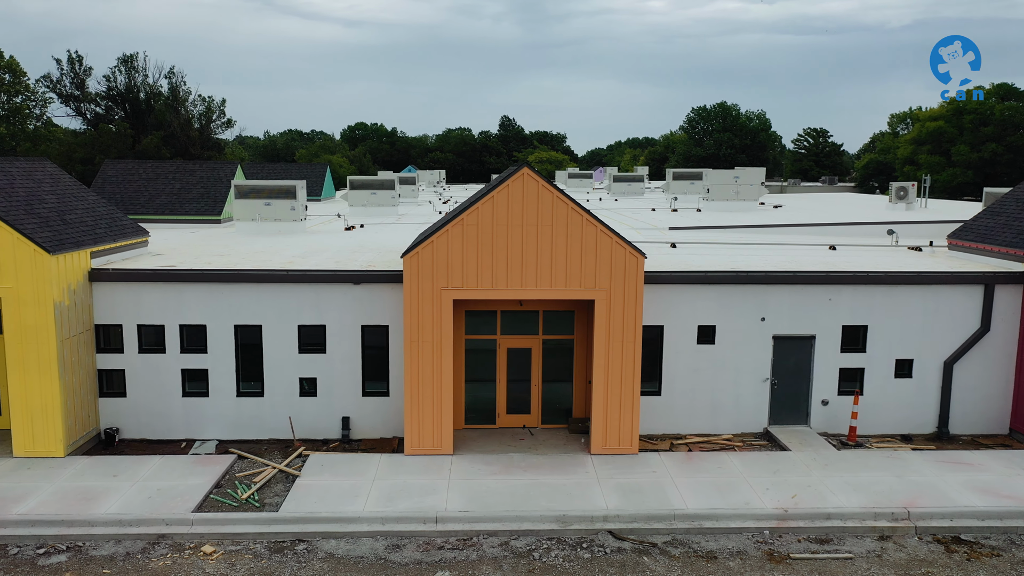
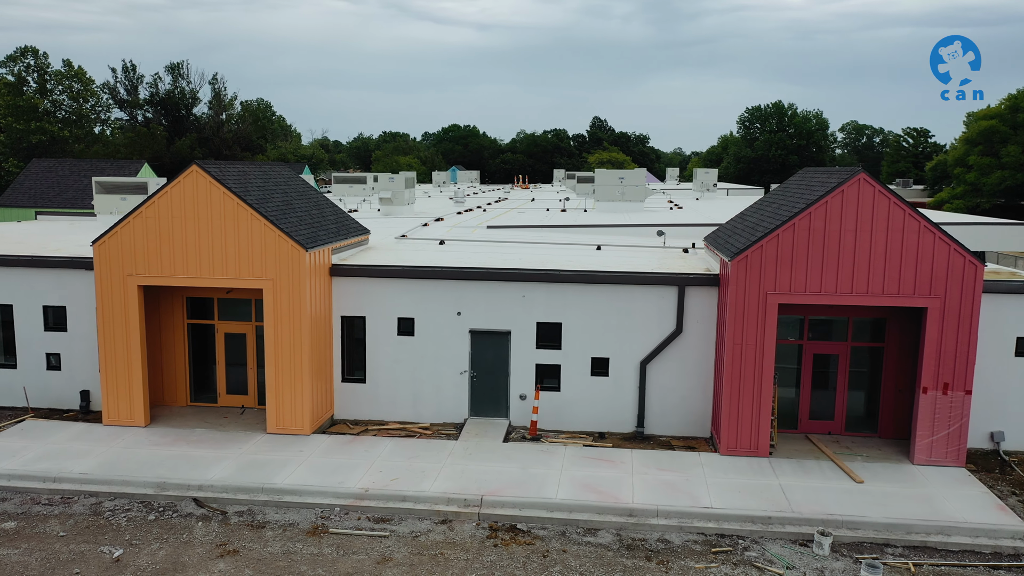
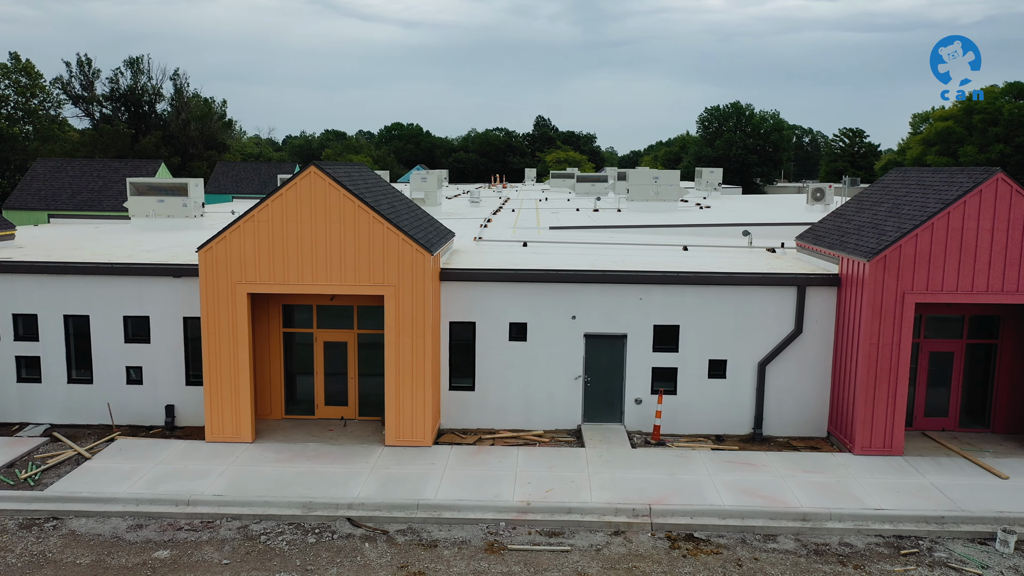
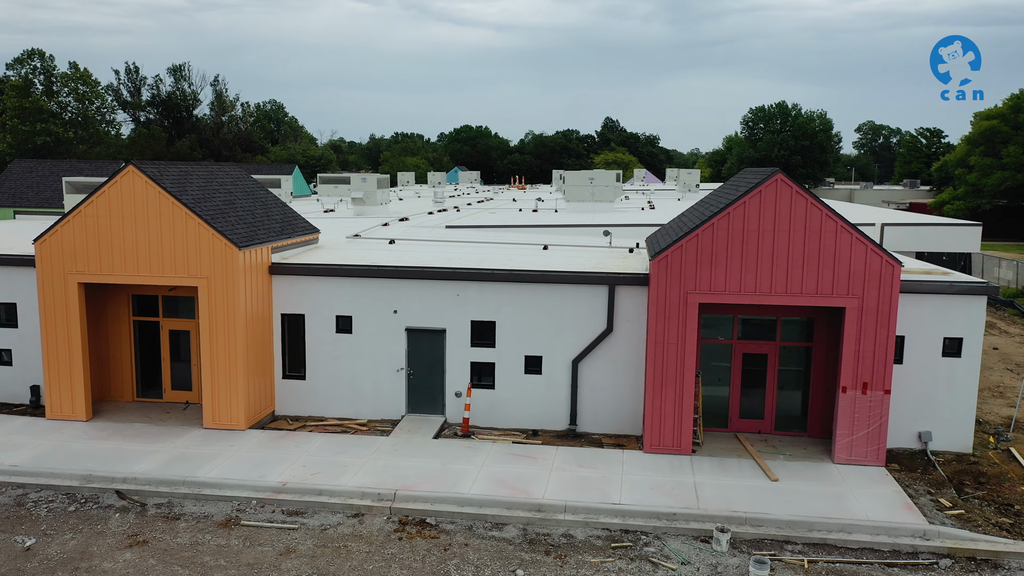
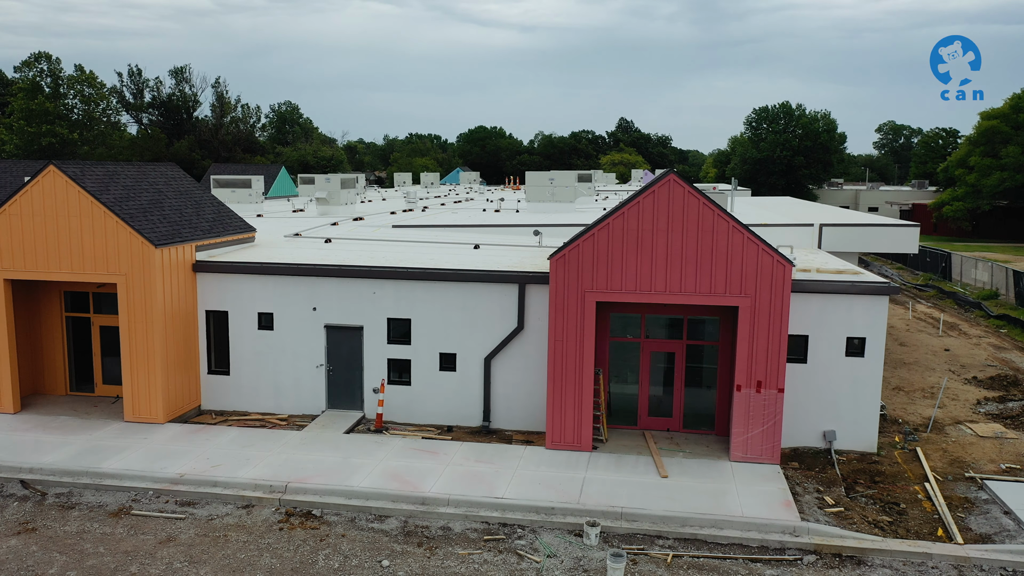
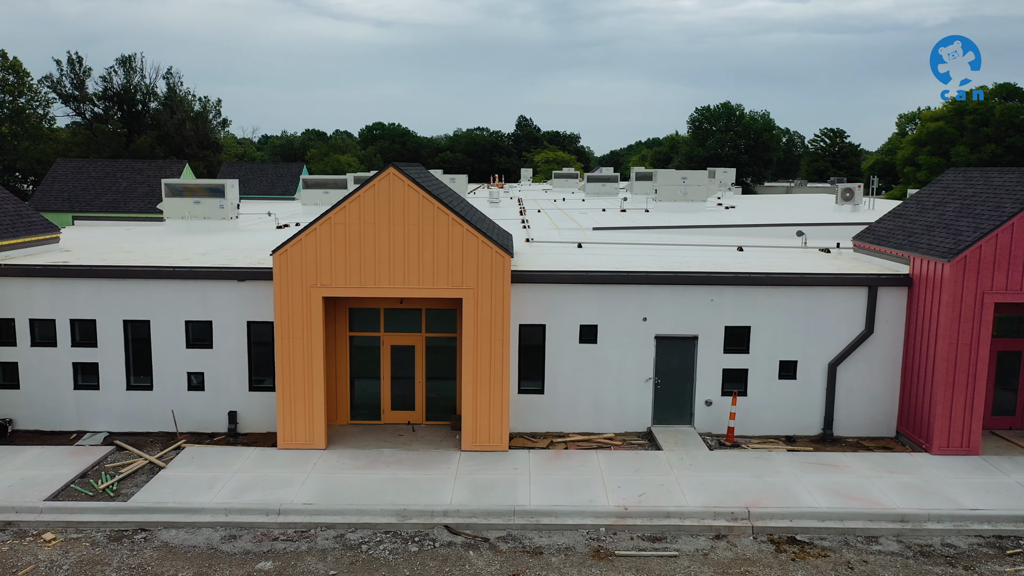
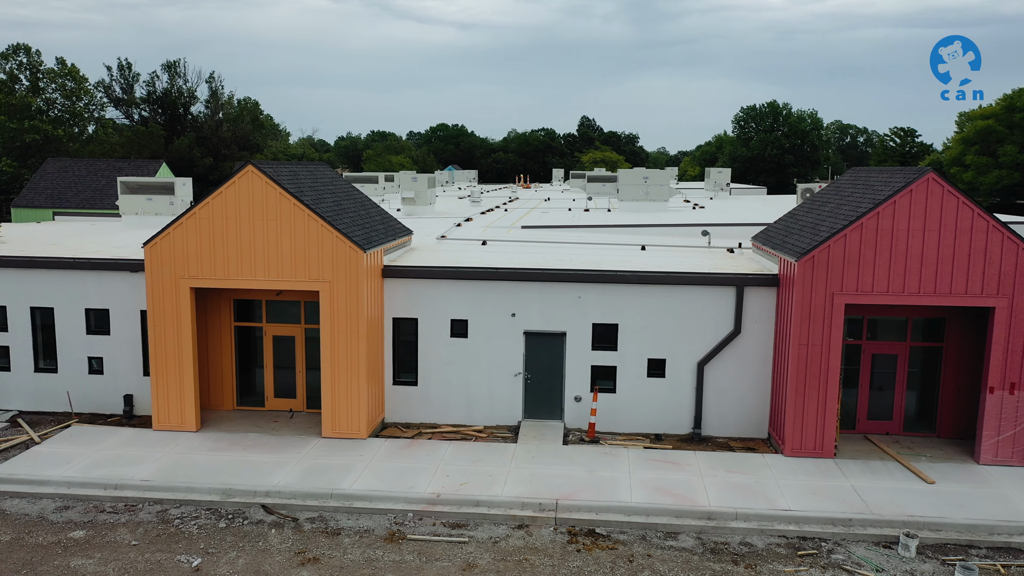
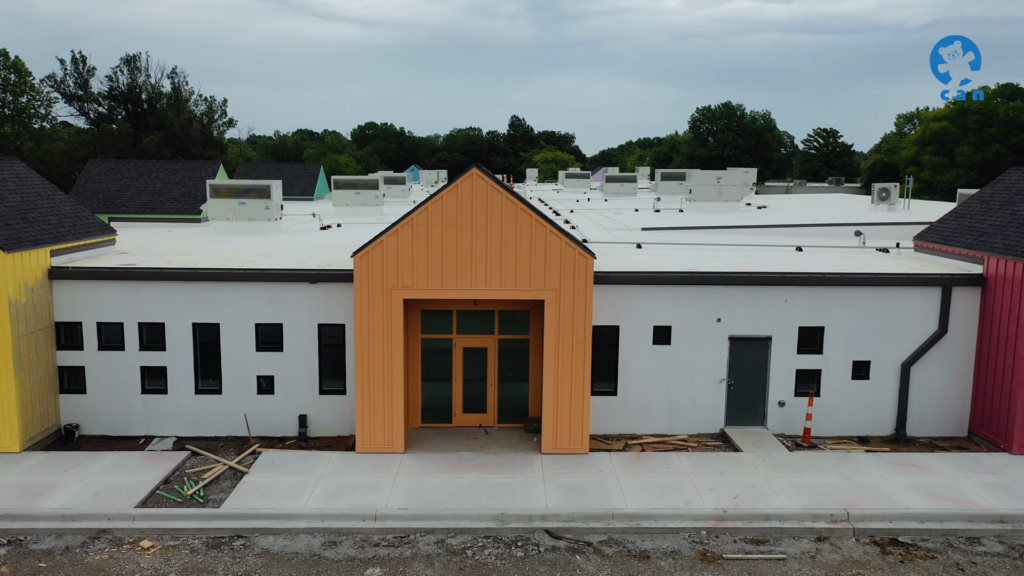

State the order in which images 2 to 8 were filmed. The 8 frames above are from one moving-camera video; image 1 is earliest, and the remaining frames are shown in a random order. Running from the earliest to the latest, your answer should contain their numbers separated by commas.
8, 6, 3, 7, 2, 4, 5
